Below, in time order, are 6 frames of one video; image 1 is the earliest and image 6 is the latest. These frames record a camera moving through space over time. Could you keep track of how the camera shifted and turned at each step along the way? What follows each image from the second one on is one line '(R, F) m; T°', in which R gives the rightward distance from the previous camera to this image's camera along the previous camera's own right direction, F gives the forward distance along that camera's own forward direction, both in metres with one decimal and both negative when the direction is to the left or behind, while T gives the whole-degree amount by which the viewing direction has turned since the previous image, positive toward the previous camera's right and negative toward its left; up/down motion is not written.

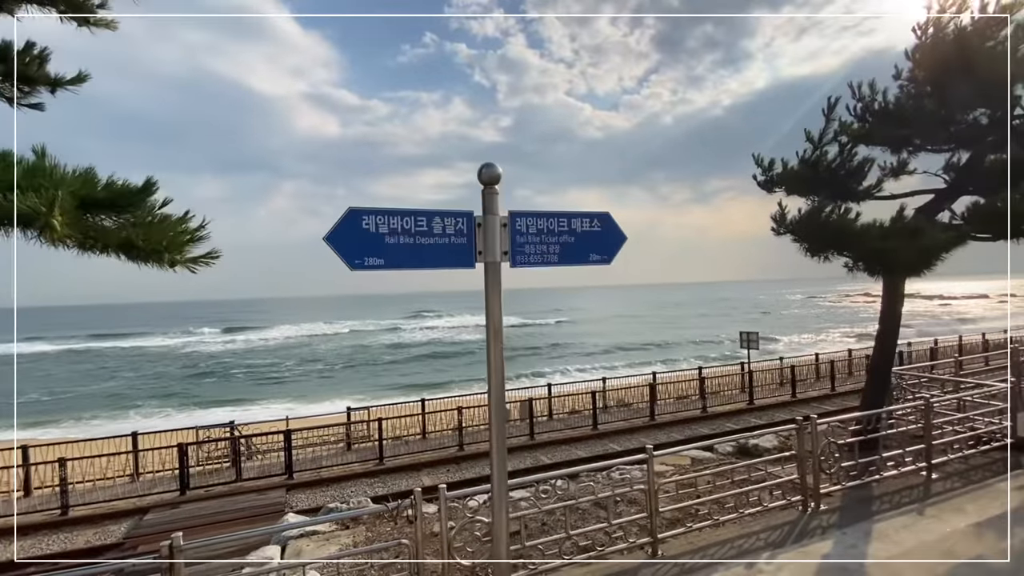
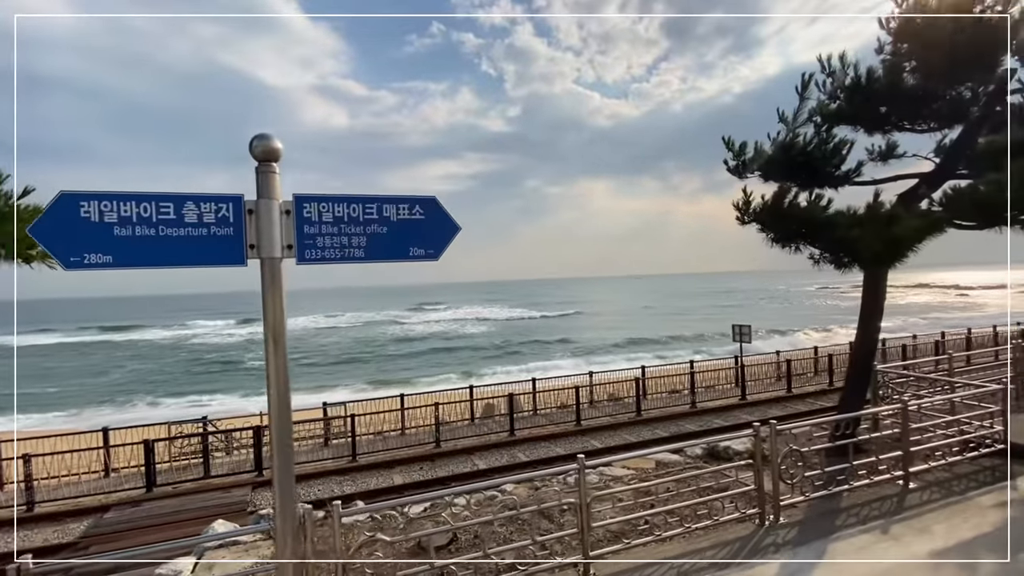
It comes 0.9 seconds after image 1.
(+0.8, +0.4) m; -1°
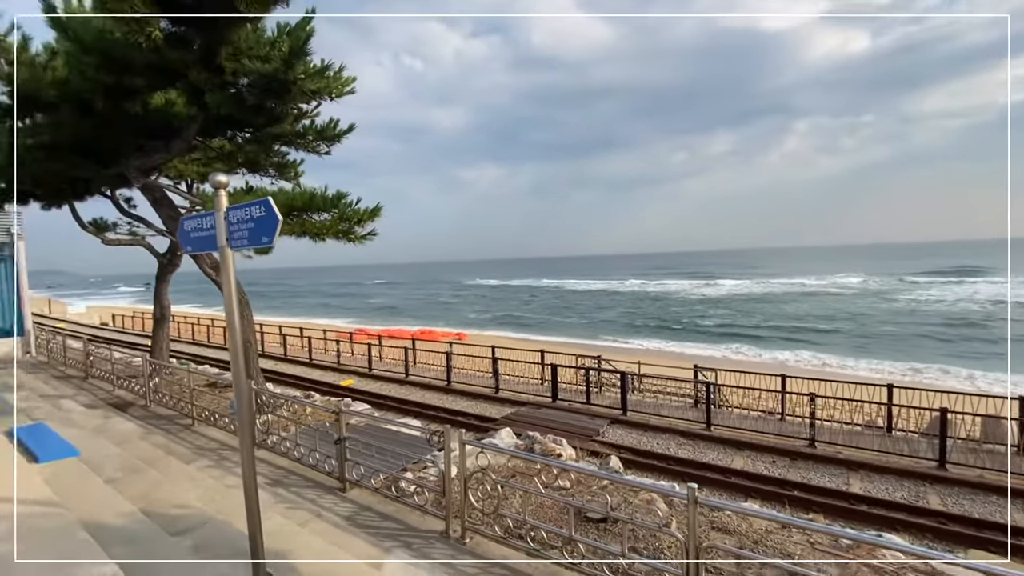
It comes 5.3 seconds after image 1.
(+2.3, +1.4) m; -55°
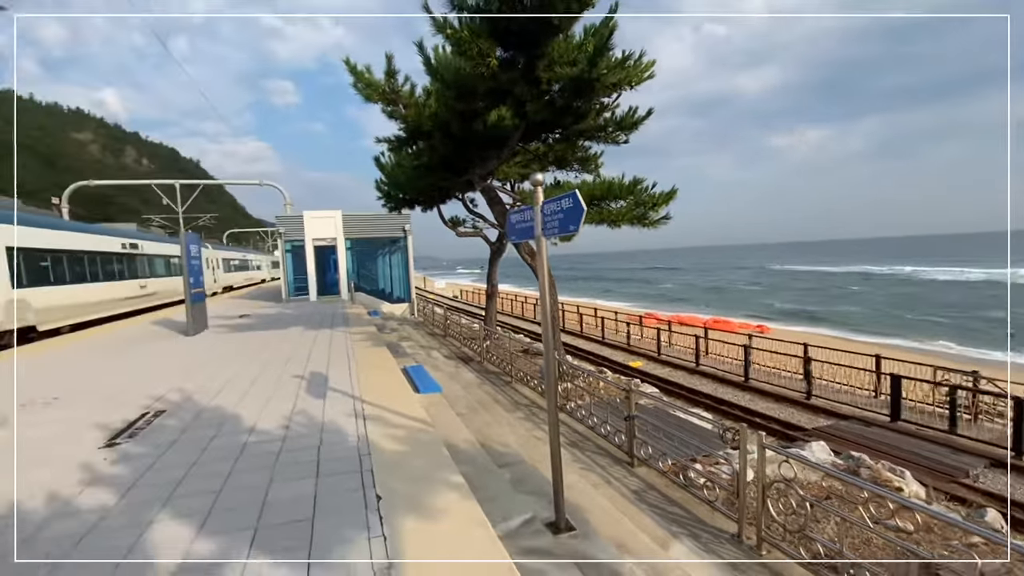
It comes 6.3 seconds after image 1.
(0.0, 0.0) m; -34°
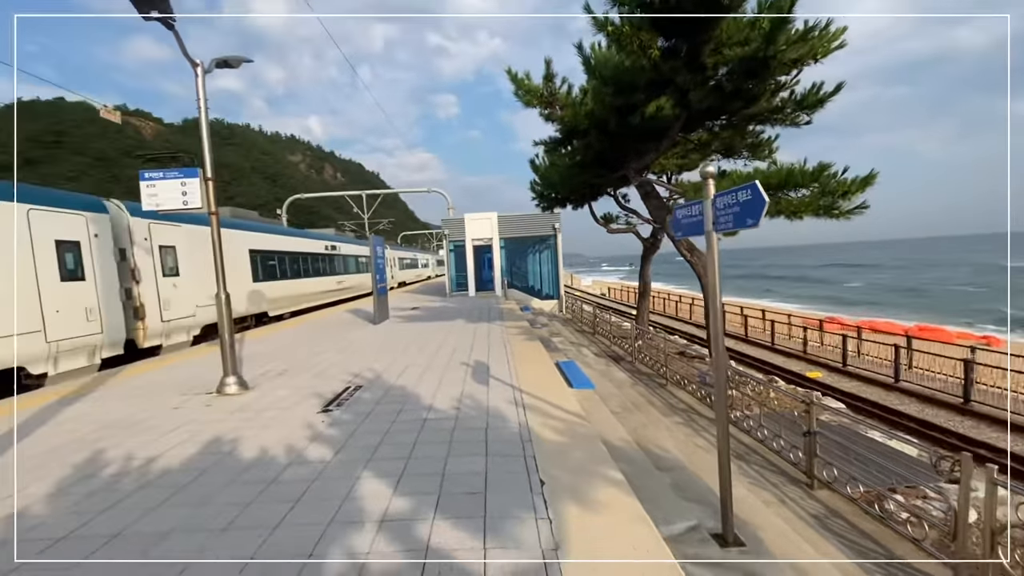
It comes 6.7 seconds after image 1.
(-0.1, -0.1) m; -17°
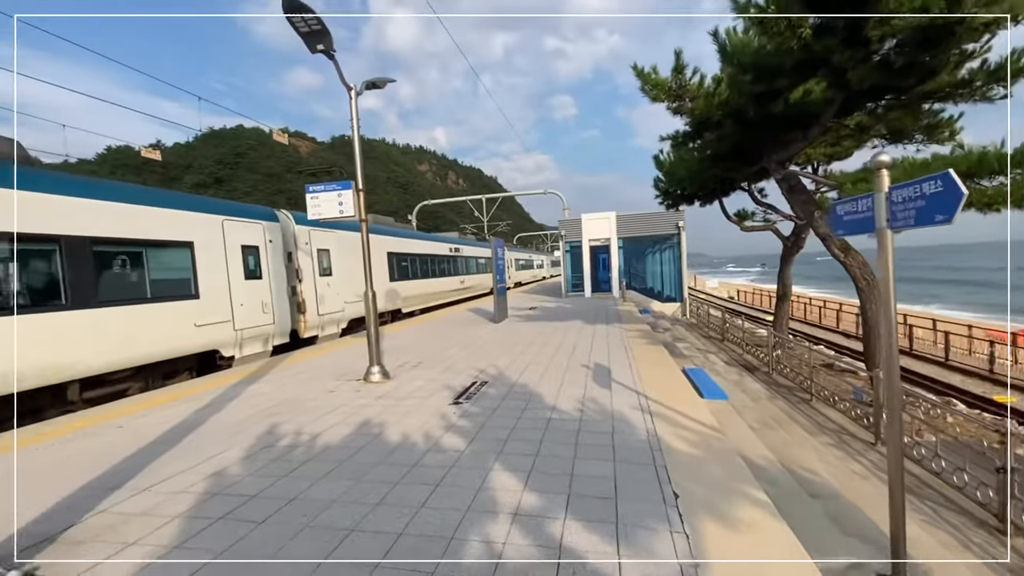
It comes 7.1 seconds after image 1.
(-0.1, 0.0) m; -14°
